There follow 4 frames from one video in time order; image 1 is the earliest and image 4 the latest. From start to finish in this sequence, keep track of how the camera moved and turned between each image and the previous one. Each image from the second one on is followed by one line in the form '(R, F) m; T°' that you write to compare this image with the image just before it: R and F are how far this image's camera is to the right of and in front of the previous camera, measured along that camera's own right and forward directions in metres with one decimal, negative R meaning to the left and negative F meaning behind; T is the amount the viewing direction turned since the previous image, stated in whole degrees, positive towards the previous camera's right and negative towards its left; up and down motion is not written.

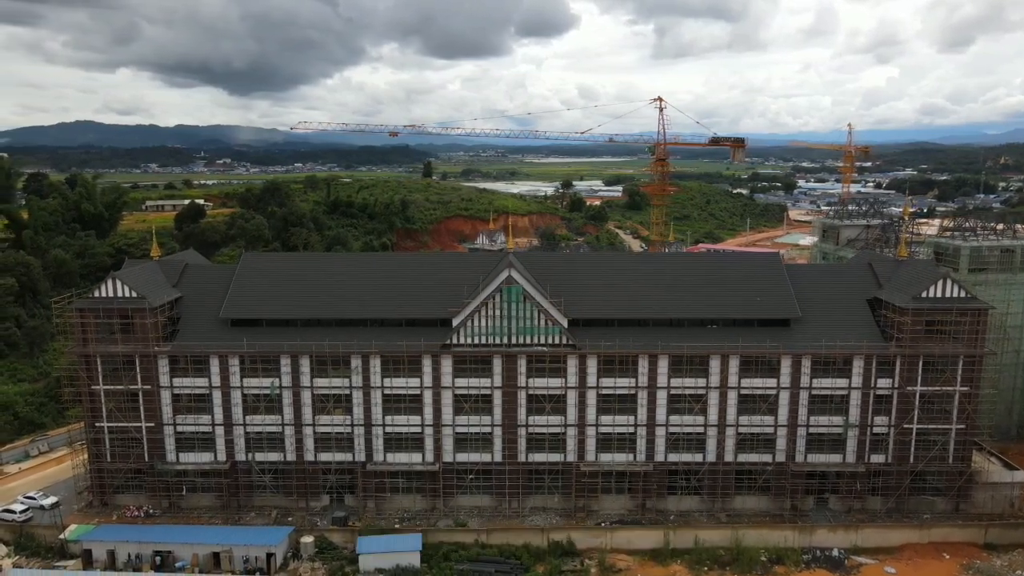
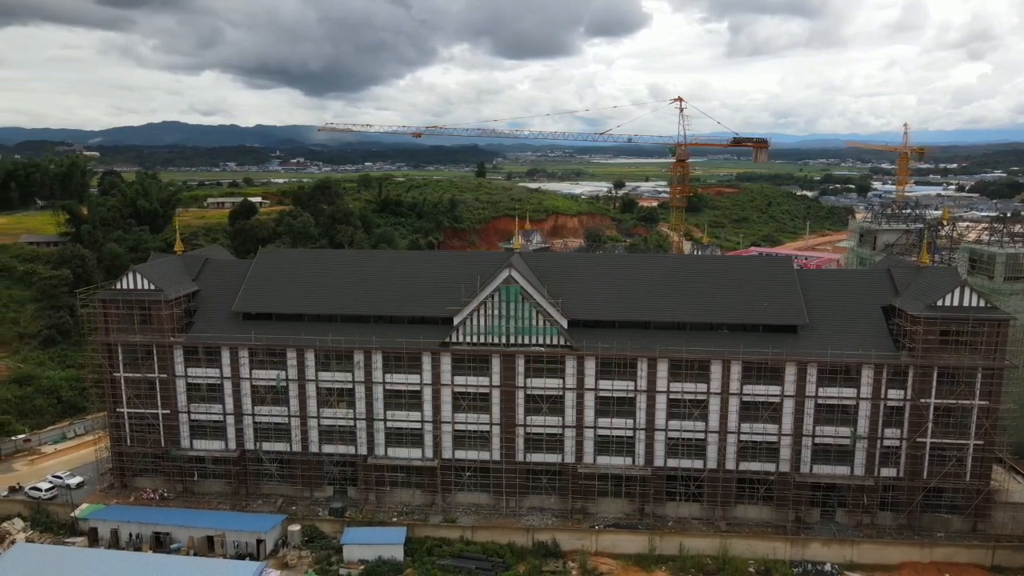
(+3.2, 0.0) m; -5°
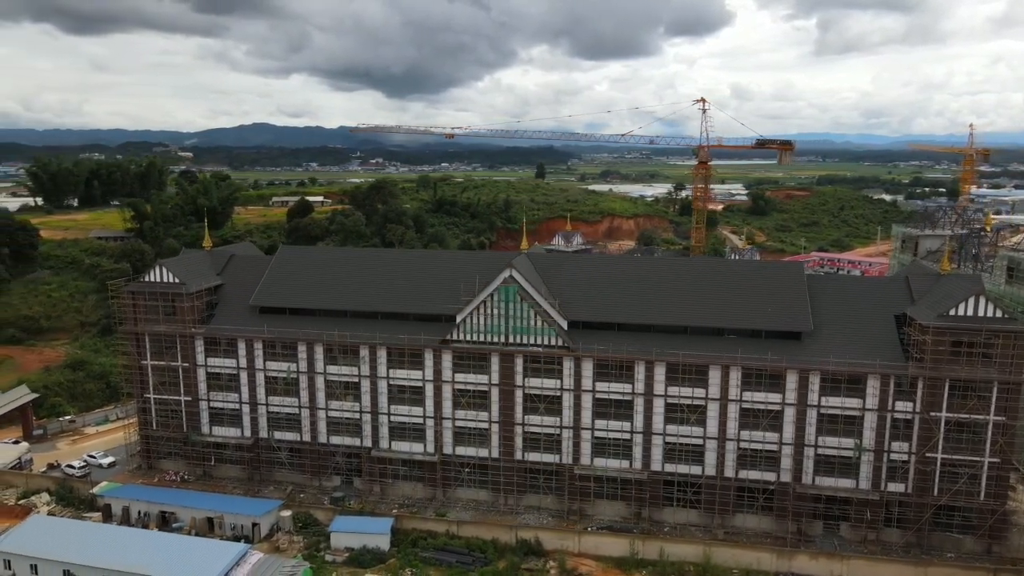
(+3.6, -0.2) m; -6°
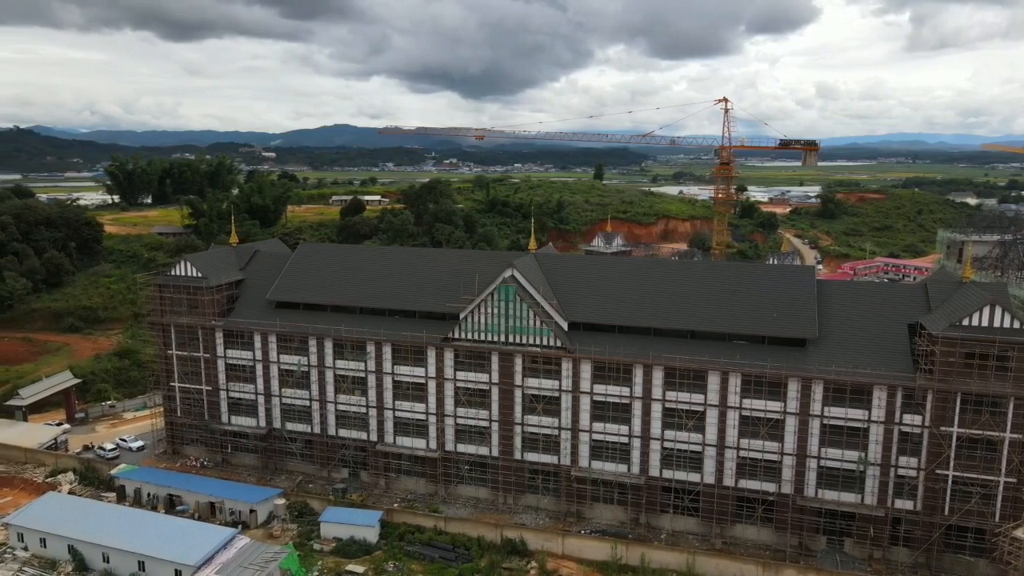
(+3.5, 0.0) m; -5°
